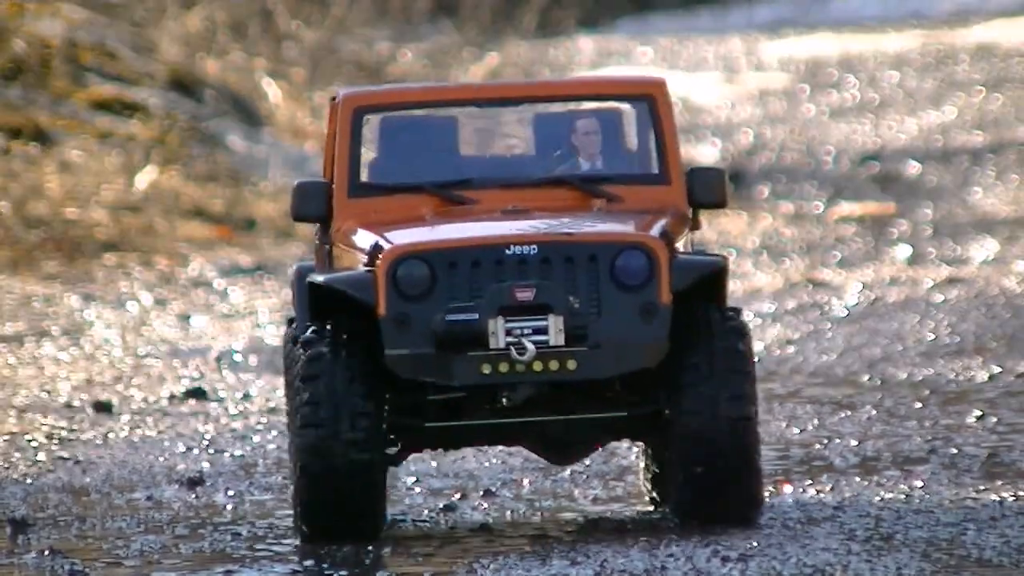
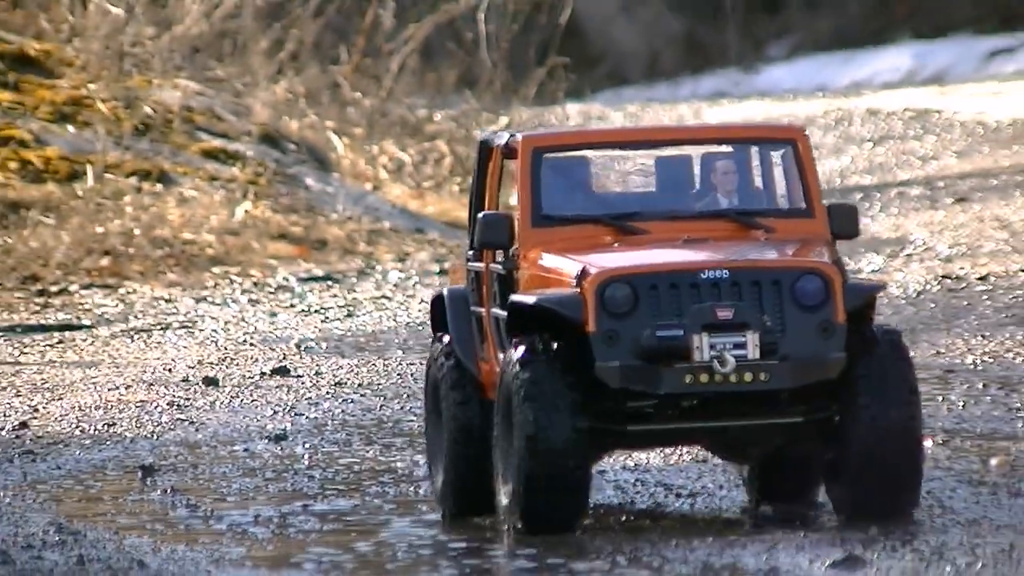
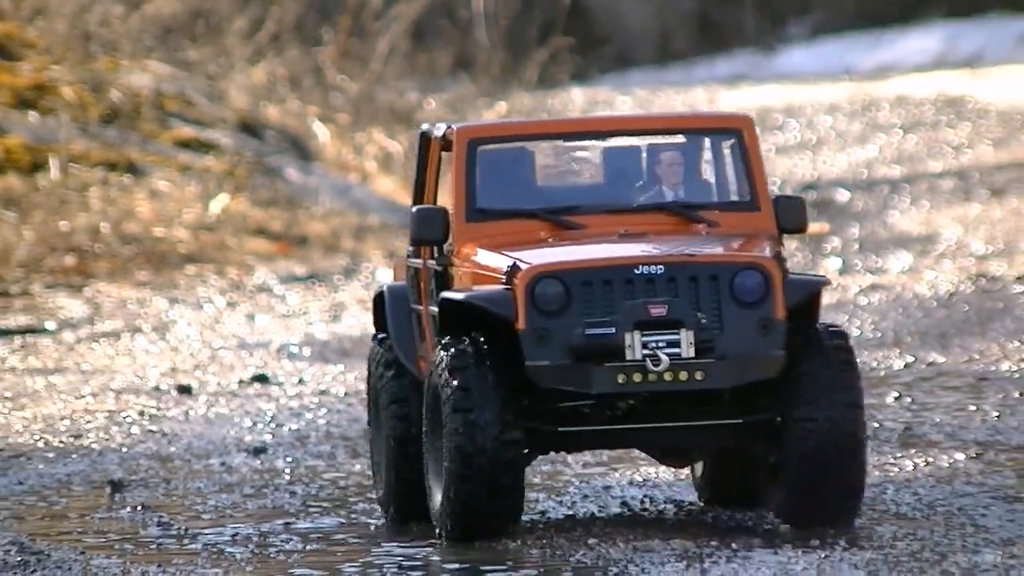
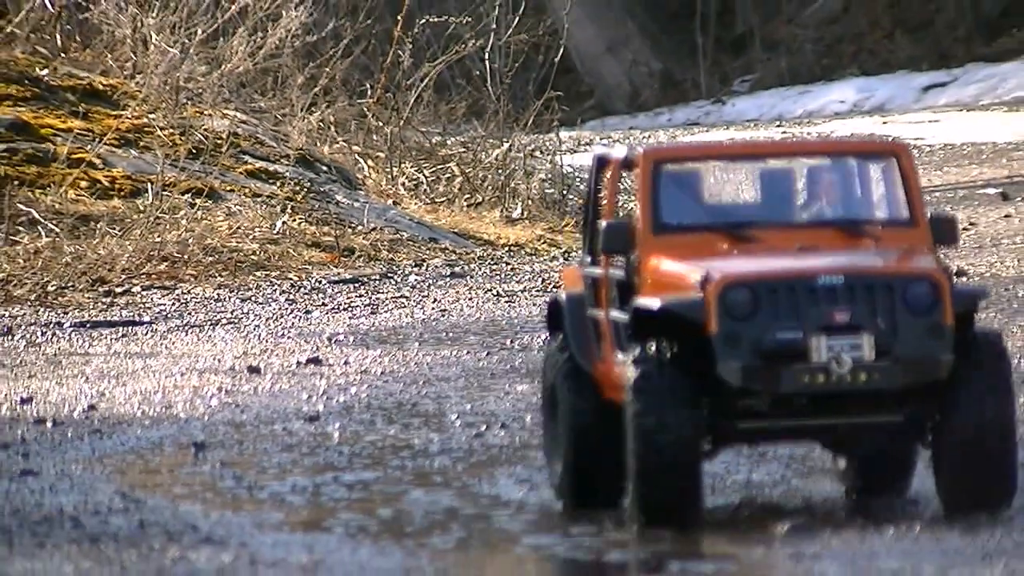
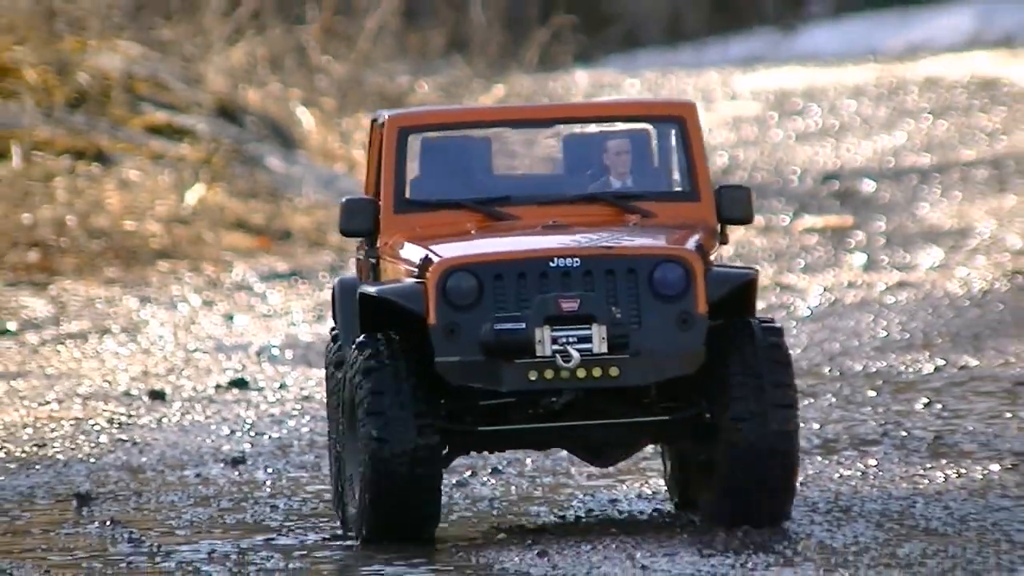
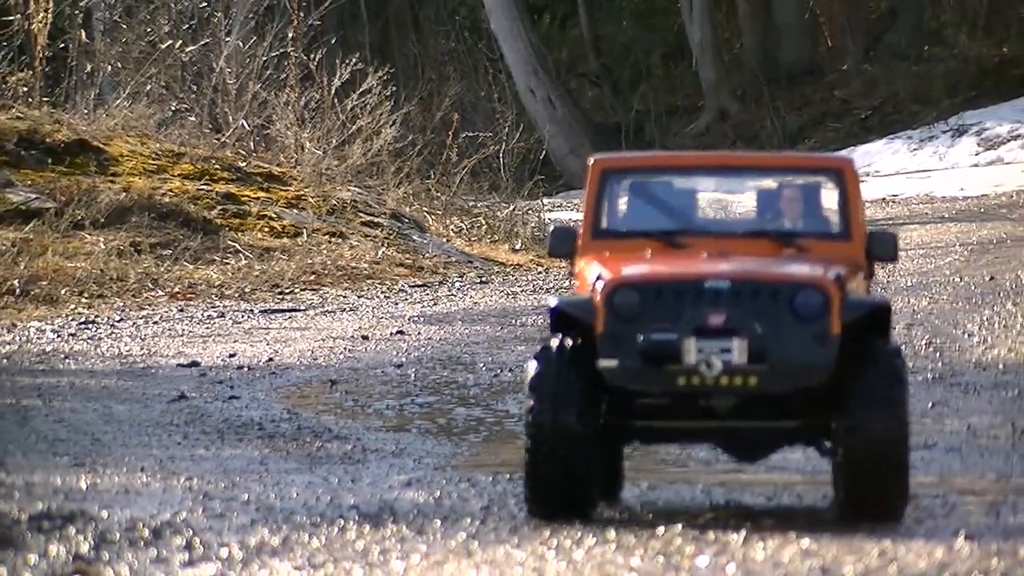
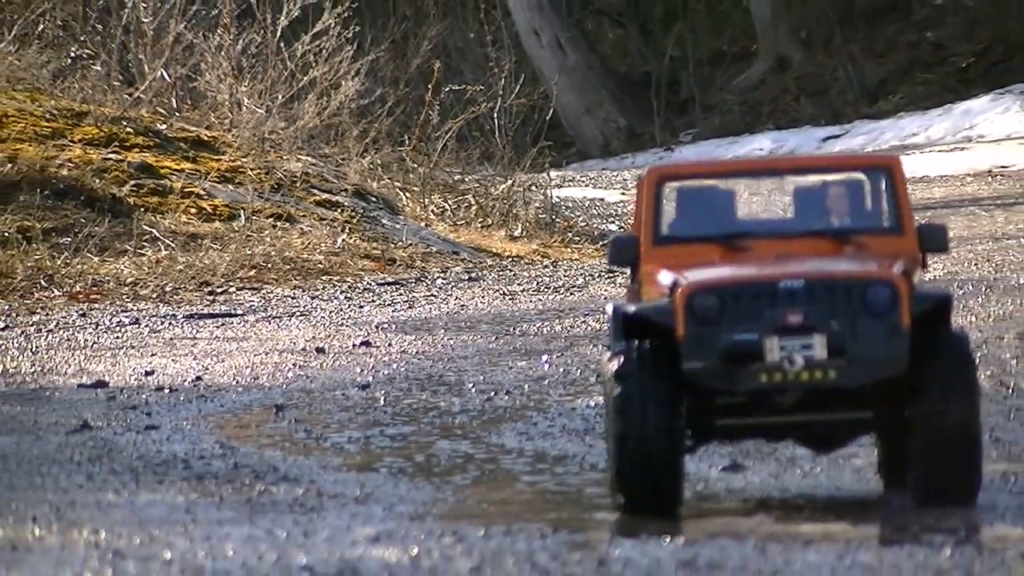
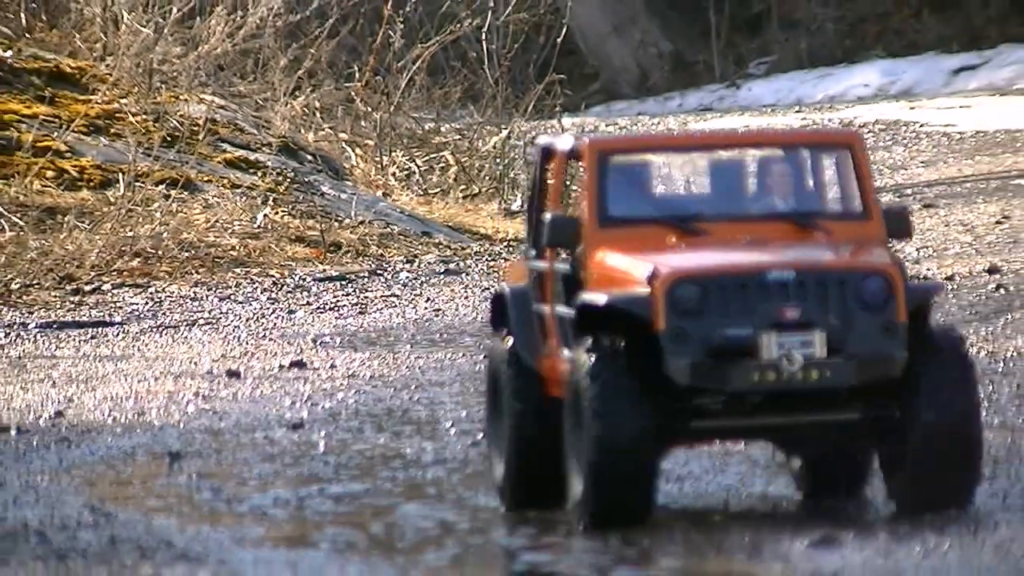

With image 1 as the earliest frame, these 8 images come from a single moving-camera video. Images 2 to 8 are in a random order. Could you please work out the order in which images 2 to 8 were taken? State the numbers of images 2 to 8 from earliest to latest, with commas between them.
5, 3, 2, 8, 4, 7, 6
